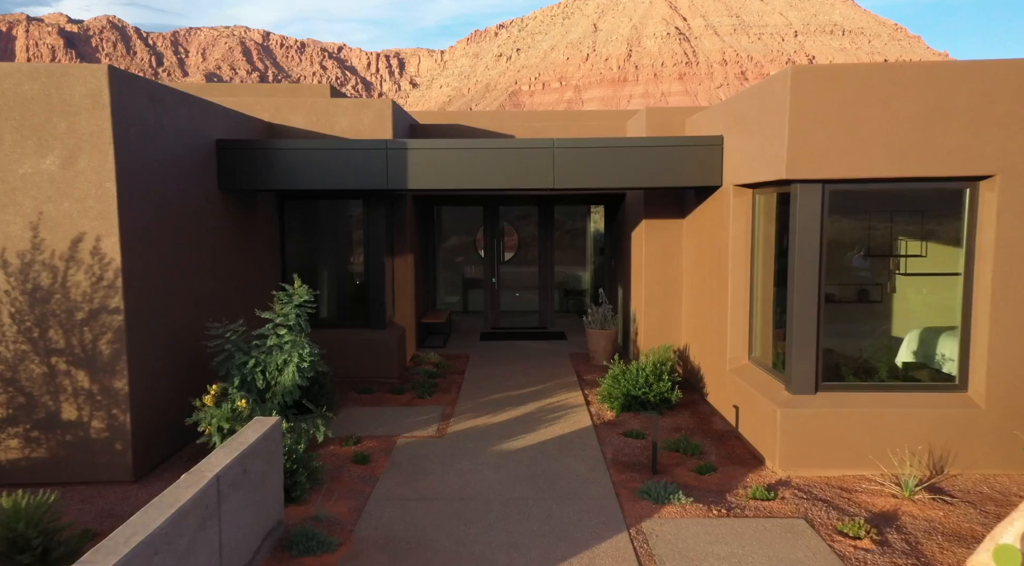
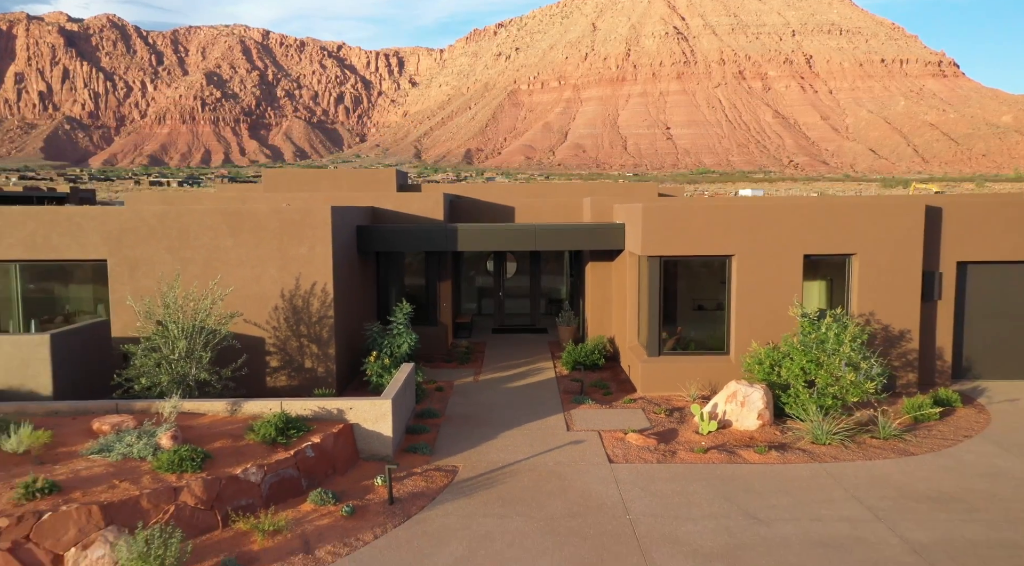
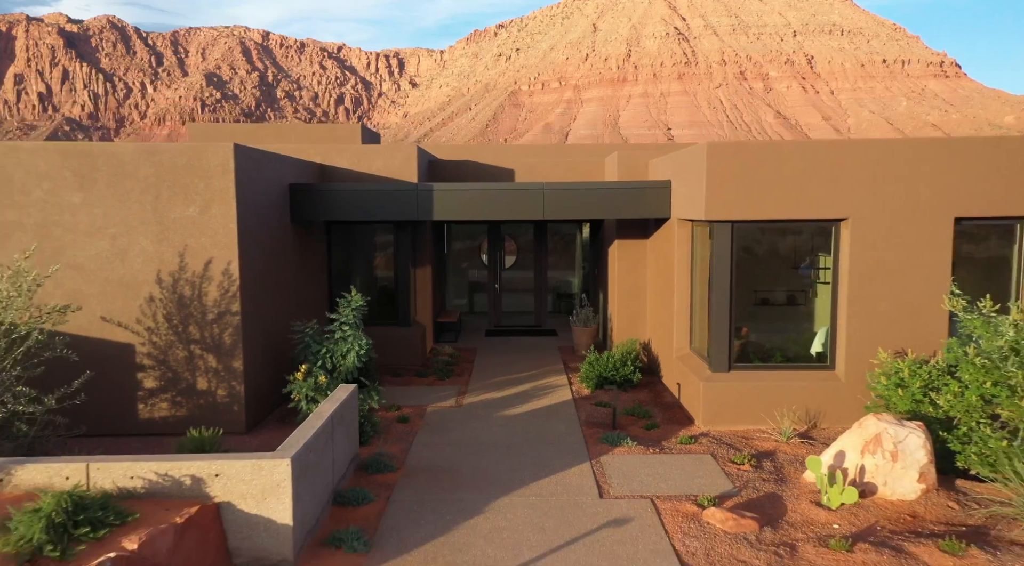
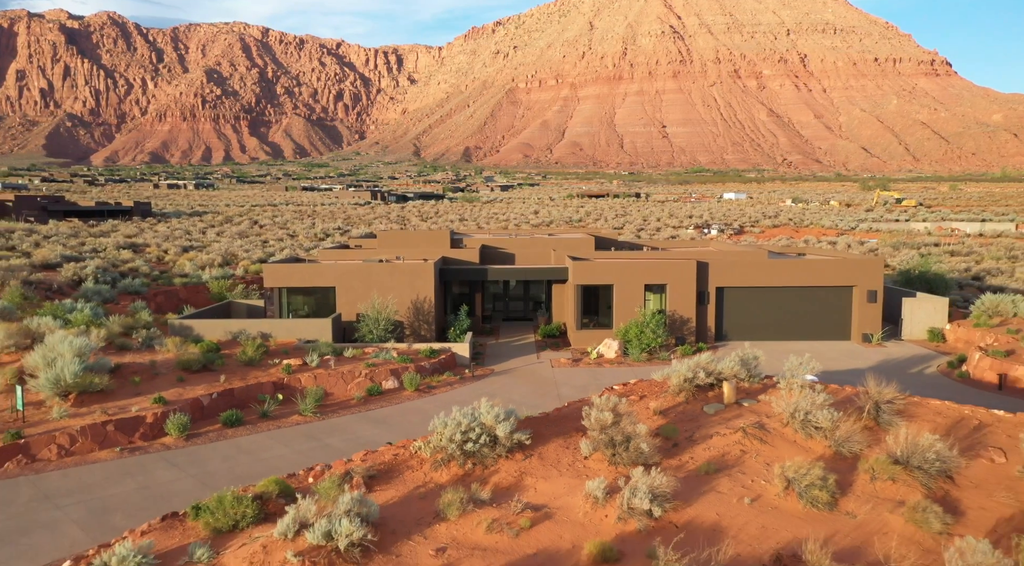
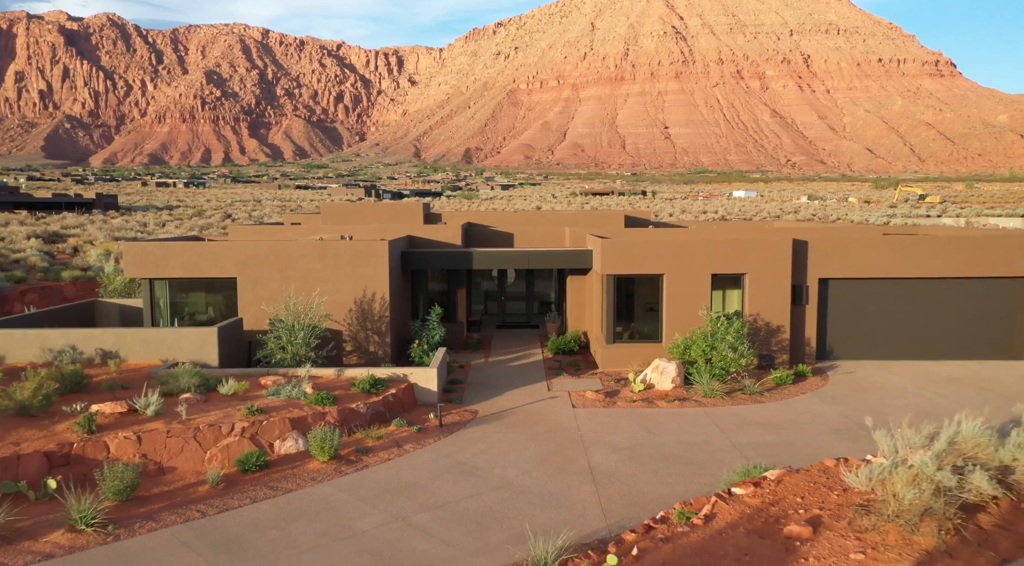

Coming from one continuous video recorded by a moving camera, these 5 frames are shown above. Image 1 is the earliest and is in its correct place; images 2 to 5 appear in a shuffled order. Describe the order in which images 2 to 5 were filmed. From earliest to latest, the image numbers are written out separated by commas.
3, 2, 5, 4
